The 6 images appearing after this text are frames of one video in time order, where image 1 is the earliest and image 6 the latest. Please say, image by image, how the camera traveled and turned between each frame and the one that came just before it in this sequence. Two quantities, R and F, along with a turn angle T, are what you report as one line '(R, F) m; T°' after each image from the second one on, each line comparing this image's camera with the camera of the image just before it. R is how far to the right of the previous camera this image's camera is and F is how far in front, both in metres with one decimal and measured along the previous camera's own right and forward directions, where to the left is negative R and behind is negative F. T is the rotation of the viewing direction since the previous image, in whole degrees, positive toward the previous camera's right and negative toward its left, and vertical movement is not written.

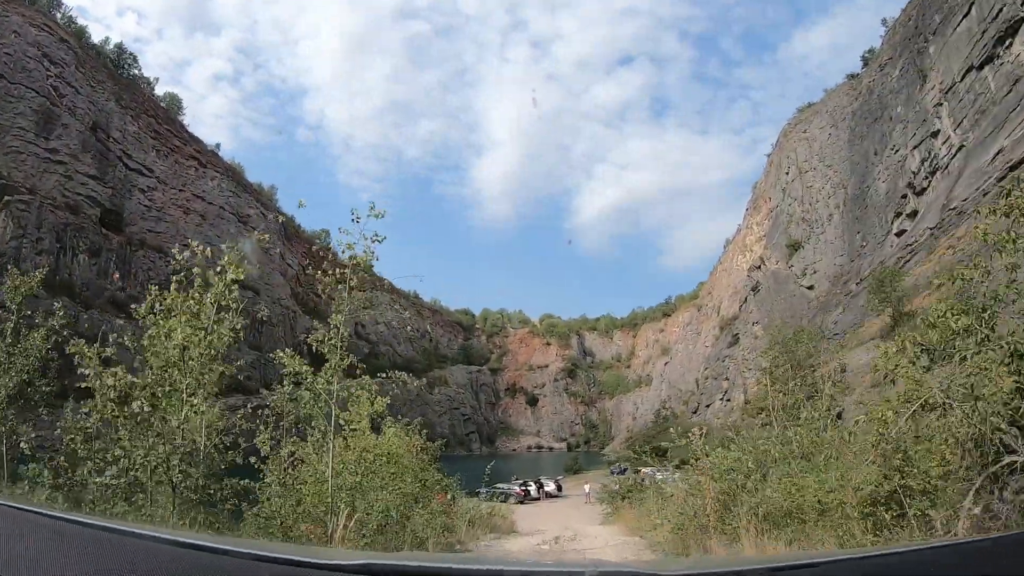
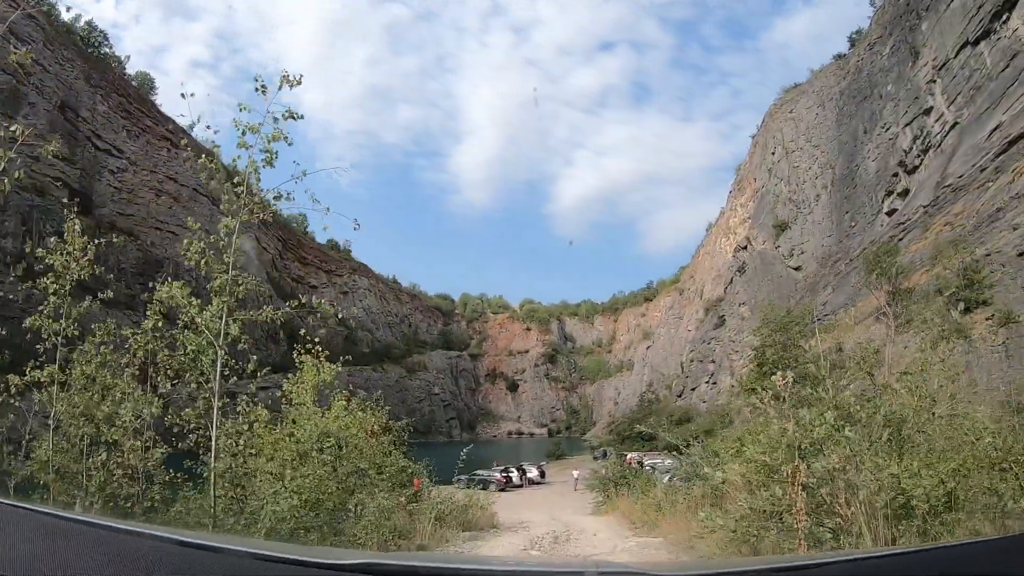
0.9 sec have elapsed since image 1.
(0.0, +1.1) m; +2°
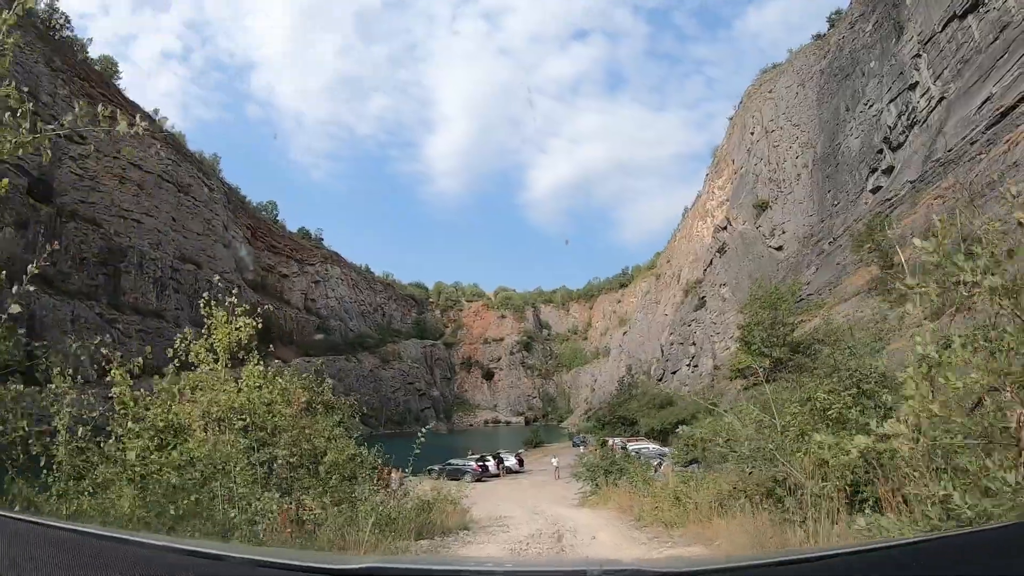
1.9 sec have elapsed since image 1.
(0.0, +1.2) m; +2°
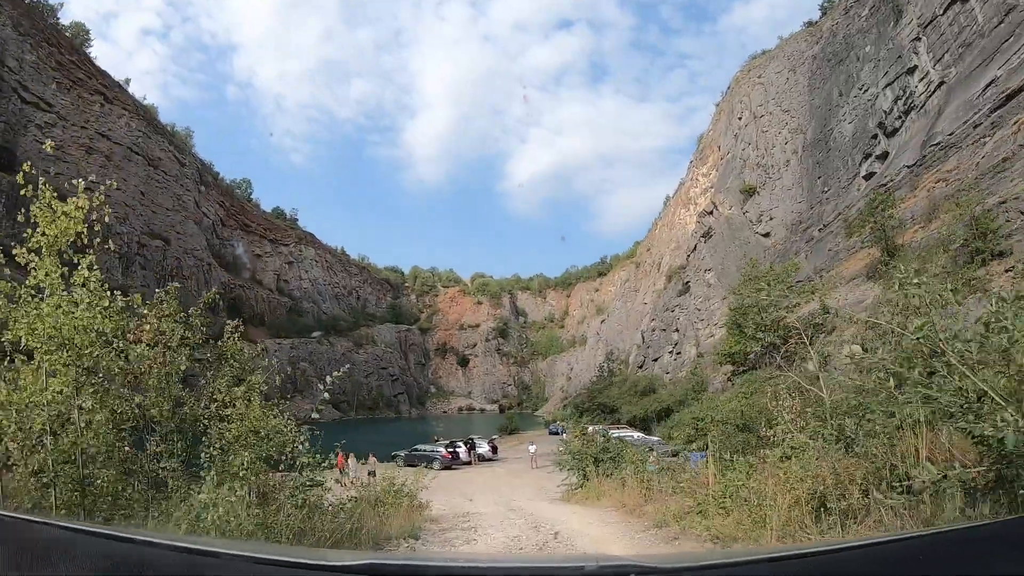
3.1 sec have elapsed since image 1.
(0.0, +1.3) m; +2°
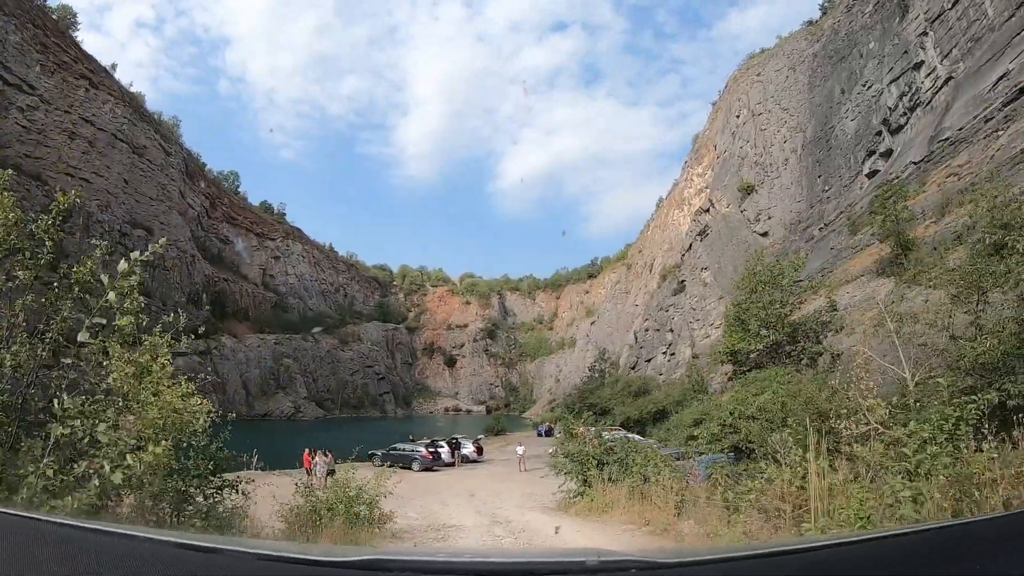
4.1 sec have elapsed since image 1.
(0.0, +1.0) m; +1°
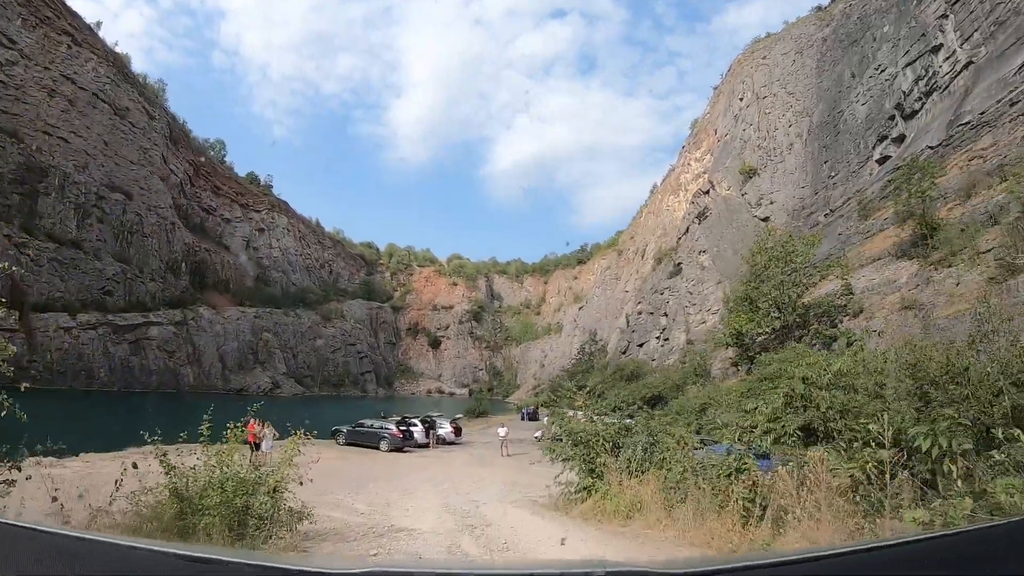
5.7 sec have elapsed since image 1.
(0.0, +1.3) m; +1°
